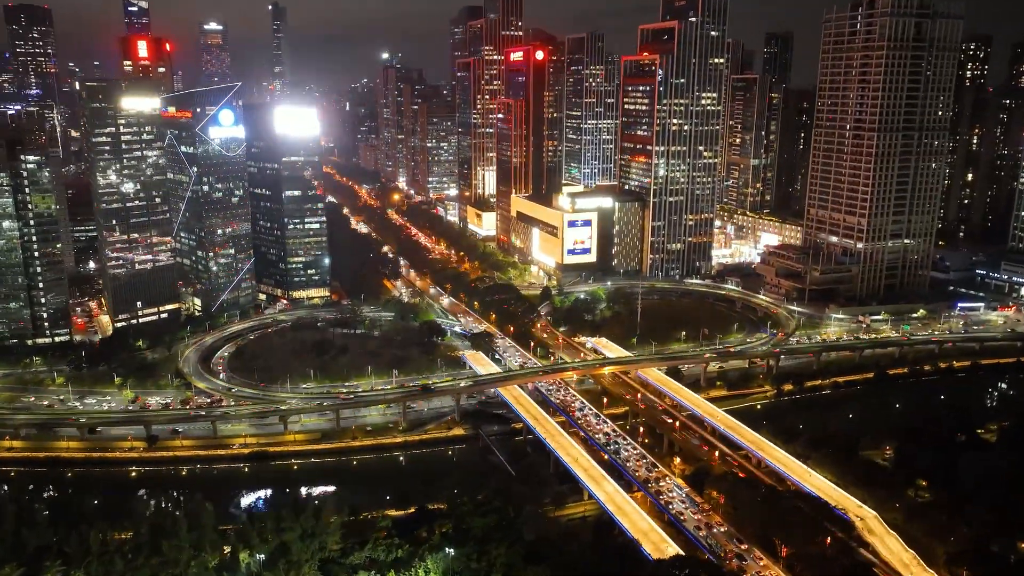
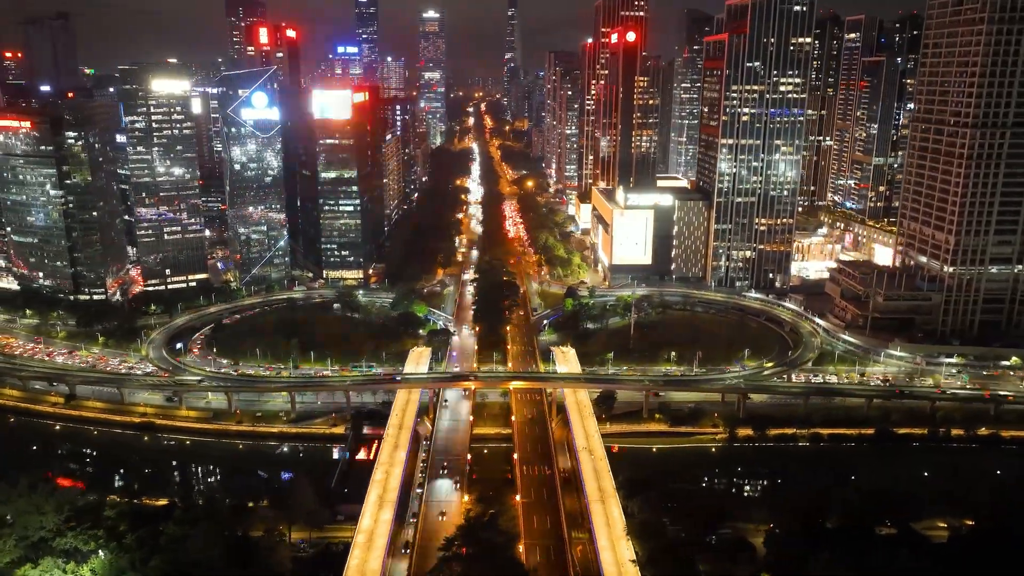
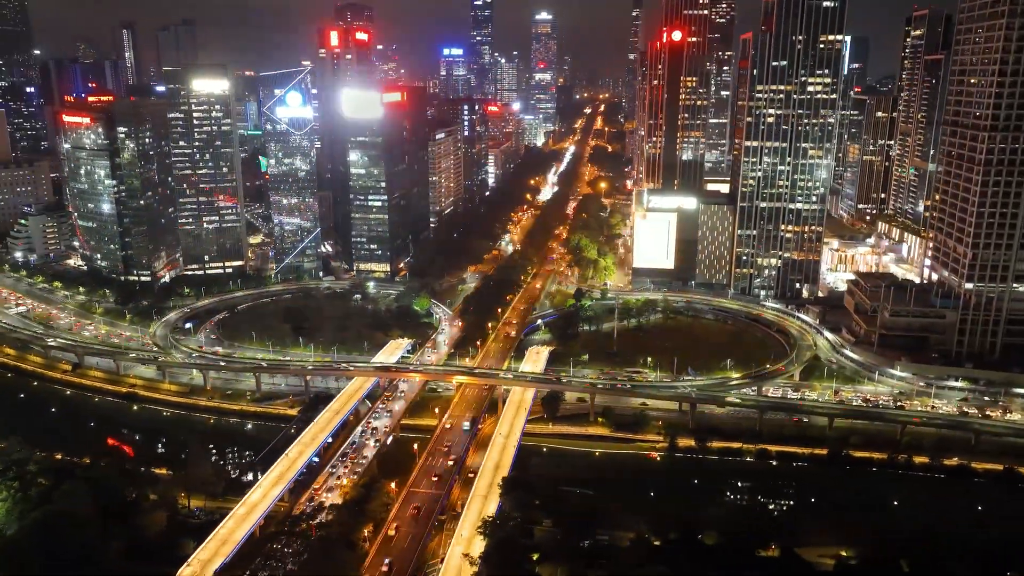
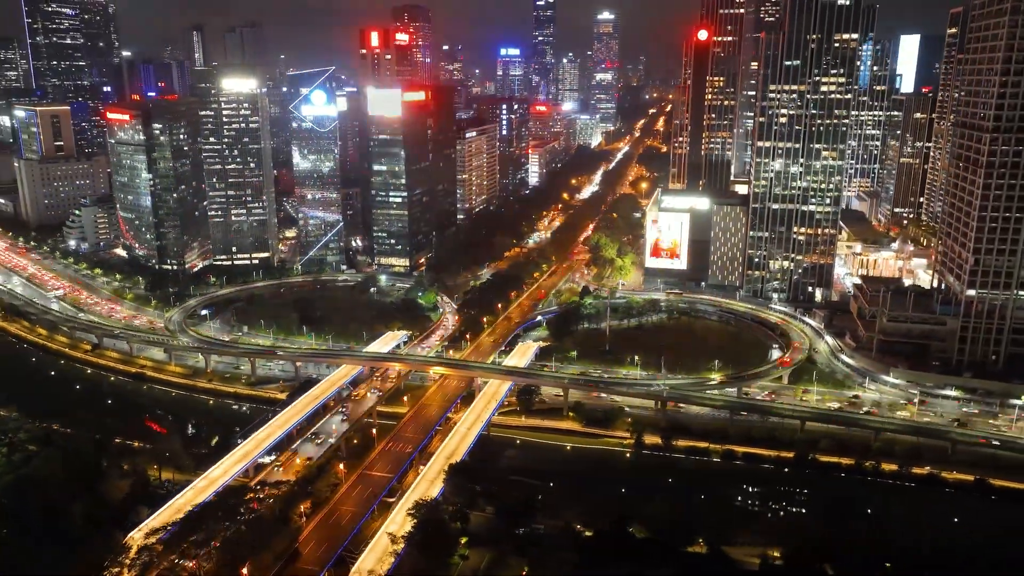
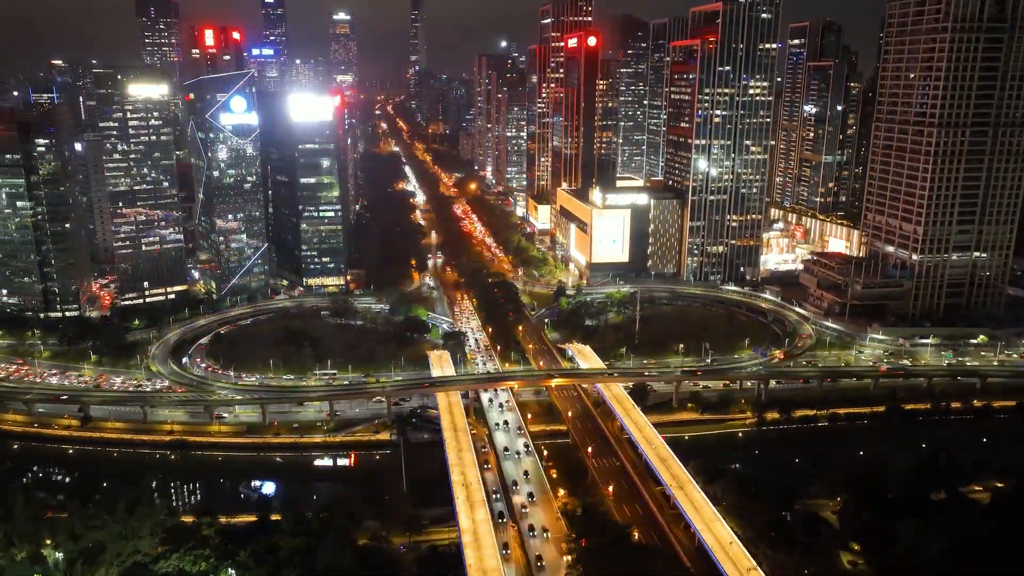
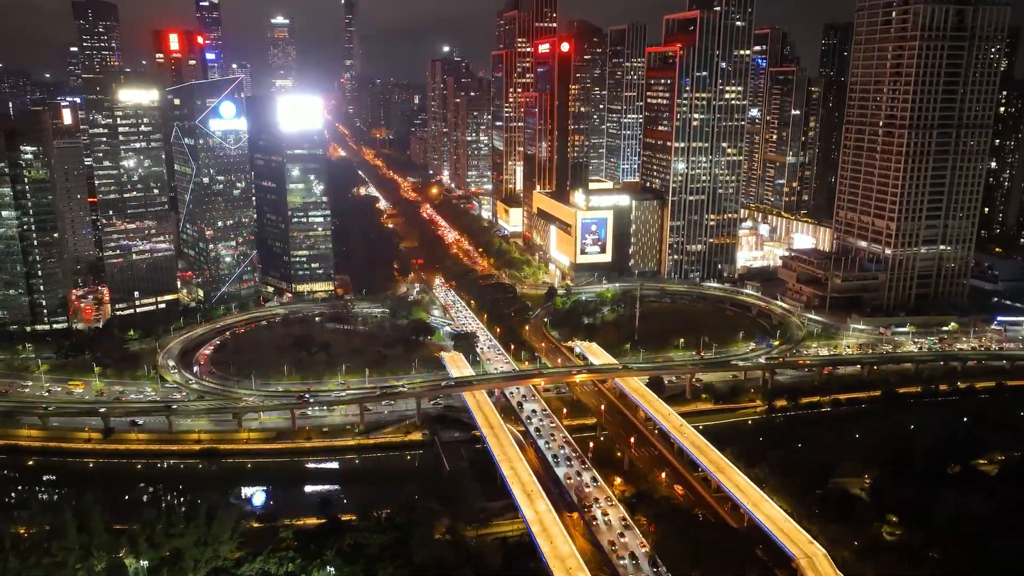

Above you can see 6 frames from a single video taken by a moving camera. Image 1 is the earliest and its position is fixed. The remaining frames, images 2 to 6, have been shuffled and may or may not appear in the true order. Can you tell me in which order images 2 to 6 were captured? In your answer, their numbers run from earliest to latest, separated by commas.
6, 5, 2, 3, 4
